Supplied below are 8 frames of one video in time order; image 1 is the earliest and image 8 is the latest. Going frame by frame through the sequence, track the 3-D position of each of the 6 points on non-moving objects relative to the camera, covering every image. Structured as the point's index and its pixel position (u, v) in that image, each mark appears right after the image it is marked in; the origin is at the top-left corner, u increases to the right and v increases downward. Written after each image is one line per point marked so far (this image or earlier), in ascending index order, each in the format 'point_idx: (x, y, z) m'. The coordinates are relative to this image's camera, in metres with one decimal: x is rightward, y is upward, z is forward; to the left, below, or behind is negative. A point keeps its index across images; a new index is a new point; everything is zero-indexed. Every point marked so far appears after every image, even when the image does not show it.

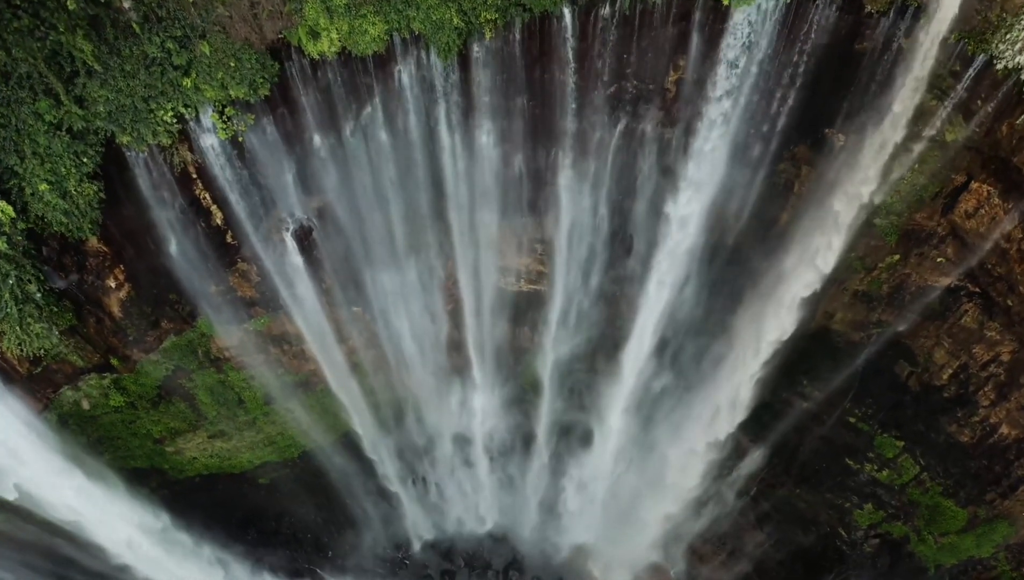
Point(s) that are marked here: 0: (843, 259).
0: (+5.1, +0.5, +10.5) m
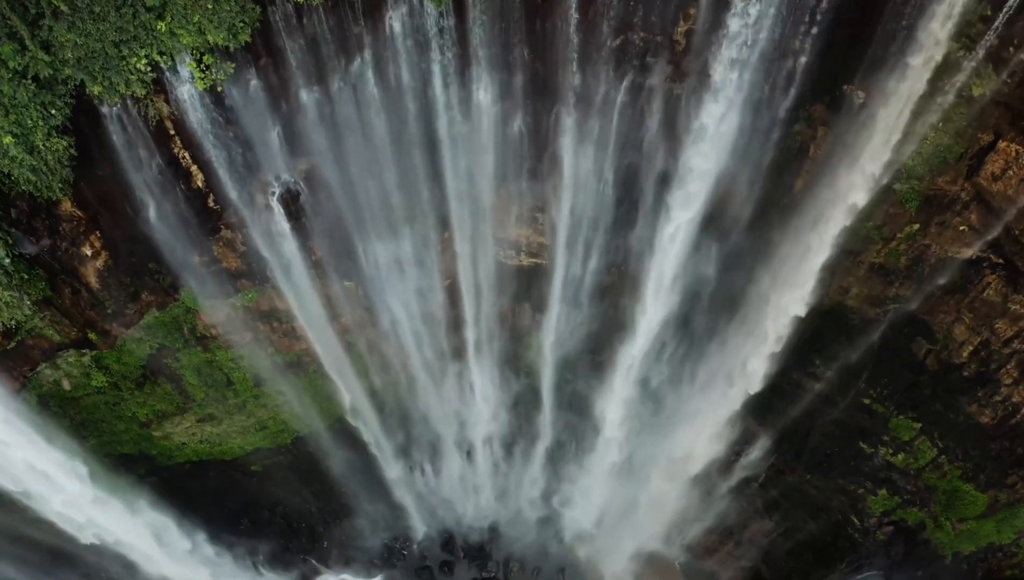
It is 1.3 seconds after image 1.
0: (+5.1, +0.9, +10.0) m
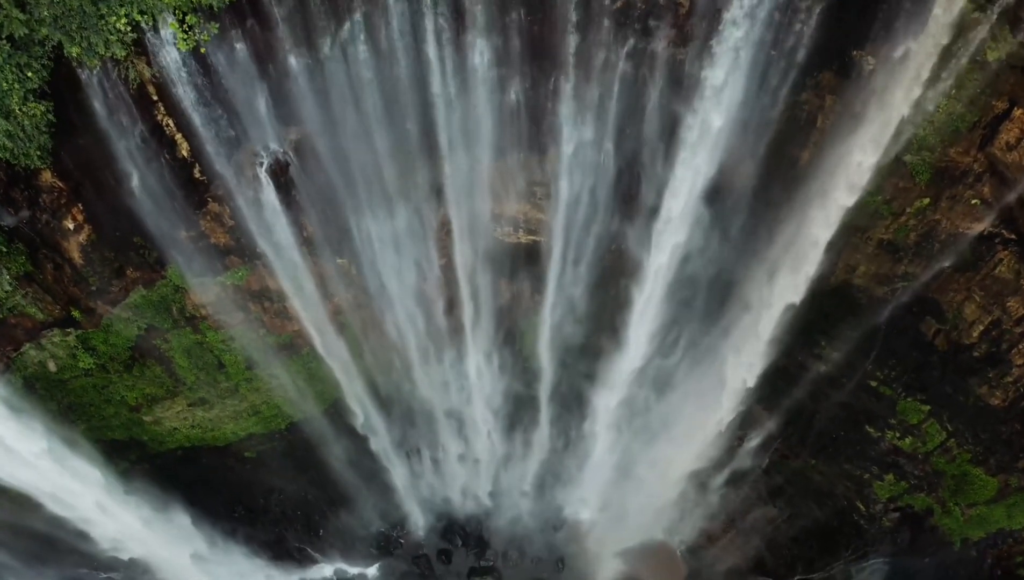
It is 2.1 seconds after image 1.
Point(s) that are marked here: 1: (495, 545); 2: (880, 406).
0: (+5.0, +1.2, +9.7) m
1: (-0.4, -5.3, +13.7) m
2: (+6.1, -1.9, +11.2) m
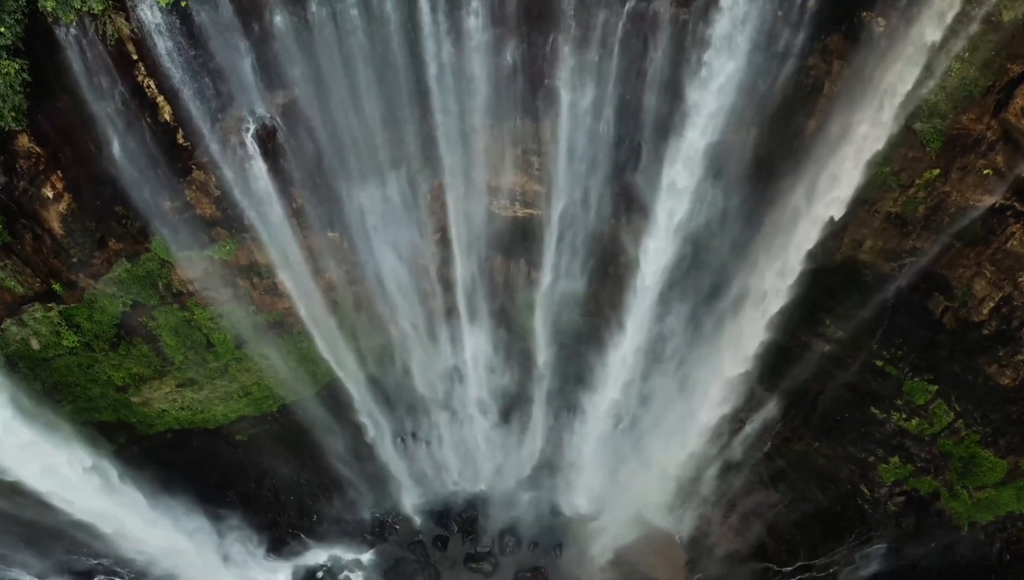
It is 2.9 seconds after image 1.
0: (+5.0, +1.6, +9.4) m
1: (-0.4, -4.9, +13.5) m
2: (+6.1, -1.6, +10.9) m
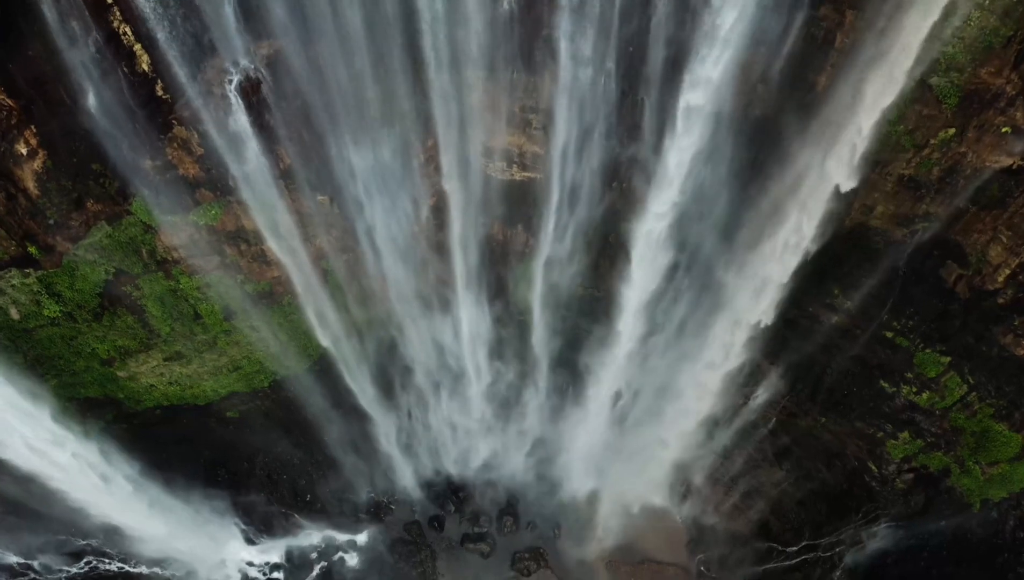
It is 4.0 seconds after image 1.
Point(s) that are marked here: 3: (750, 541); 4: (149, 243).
0: (+5.0, +2.1, +9.0) m
1: (-0.5, -4.4, +13.1) m
2: (+6.0, -1.1, +10.5) m
3: (+4.6, -4.8, +12.8) m
4: (-5.2, +0.7, +9.6) m
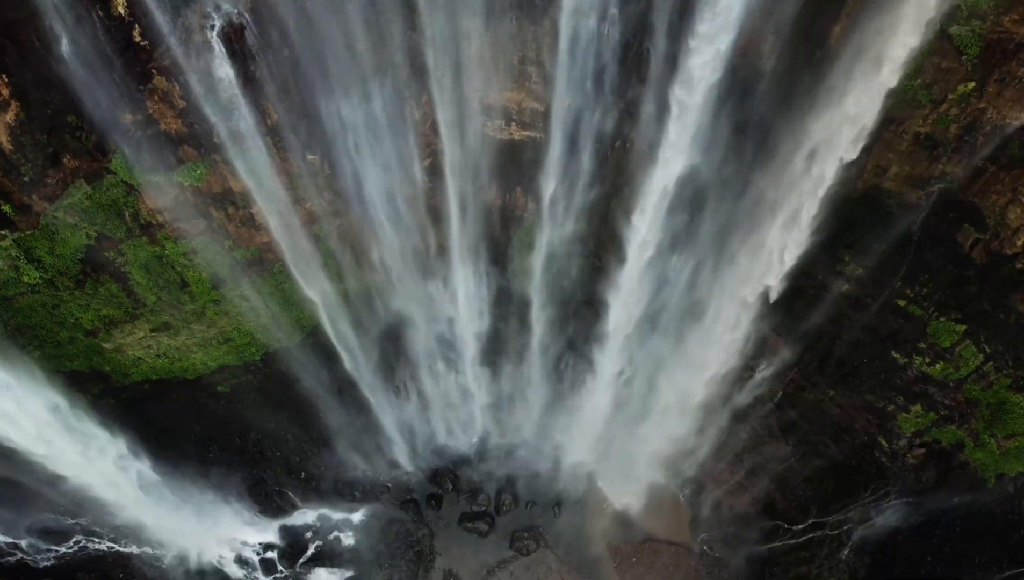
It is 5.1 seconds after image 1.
0: (+4.9, +2.6, +8.5) m
1: (-0.5, -3.8, +12.8) m
2: (+6.0, -0.6, +10.2) m
3: (+4.6, -4.3, +12.5) m
4: (-5.2, +1.2, +9.2) m
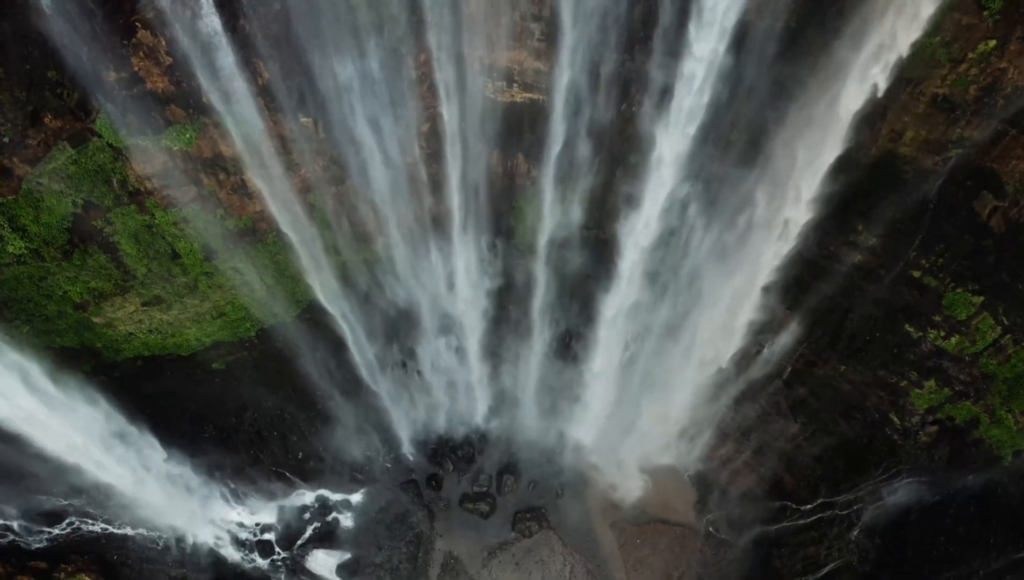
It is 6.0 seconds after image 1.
0: (+5.0, +3.0, +8.2) m
1: (-0.4, -3.4, +12.5) m
2: (+6.1, -0.1, +9.8) m
3: (+4.6, -3.8, +12.2) m
4: (-5.2, +1.6, +8.8) m
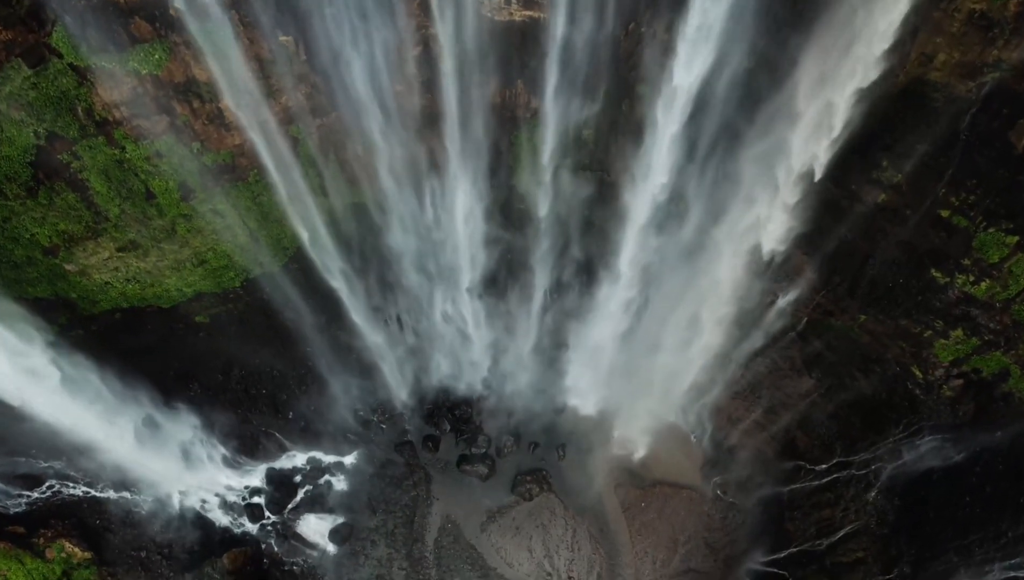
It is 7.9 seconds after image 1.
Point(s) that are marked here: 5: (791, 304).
0: (+4.9, +3.8, +7.4) m
1: (-0.4, -2.5, +11.9) m
2: (+6.0, +0.7, +9.1) m
3: (+4.6, -3.0, +11.6) m
4: (-5.2, +2.3, +8.2) m
5: (+4.6, -0.2, +10.8) m
